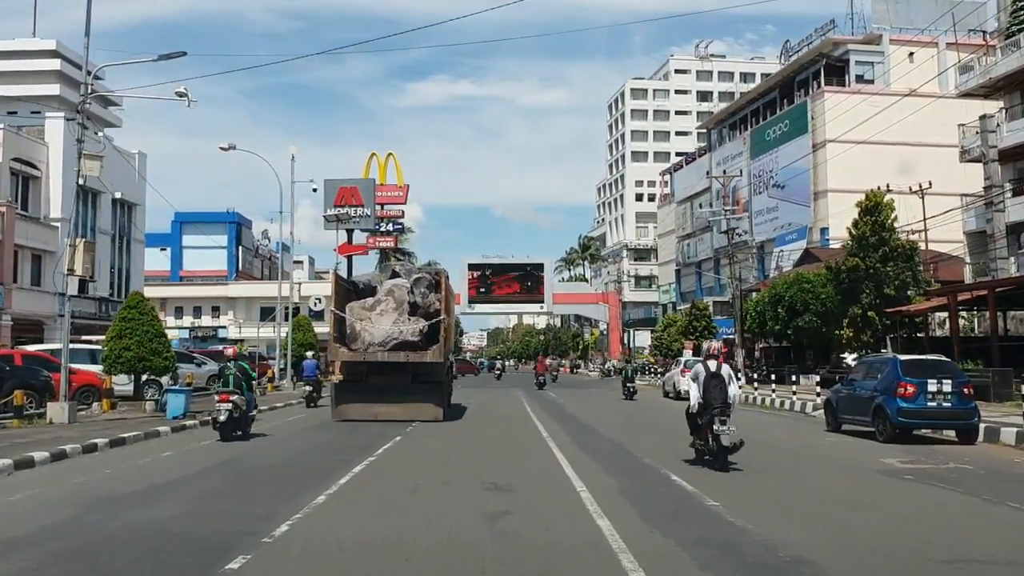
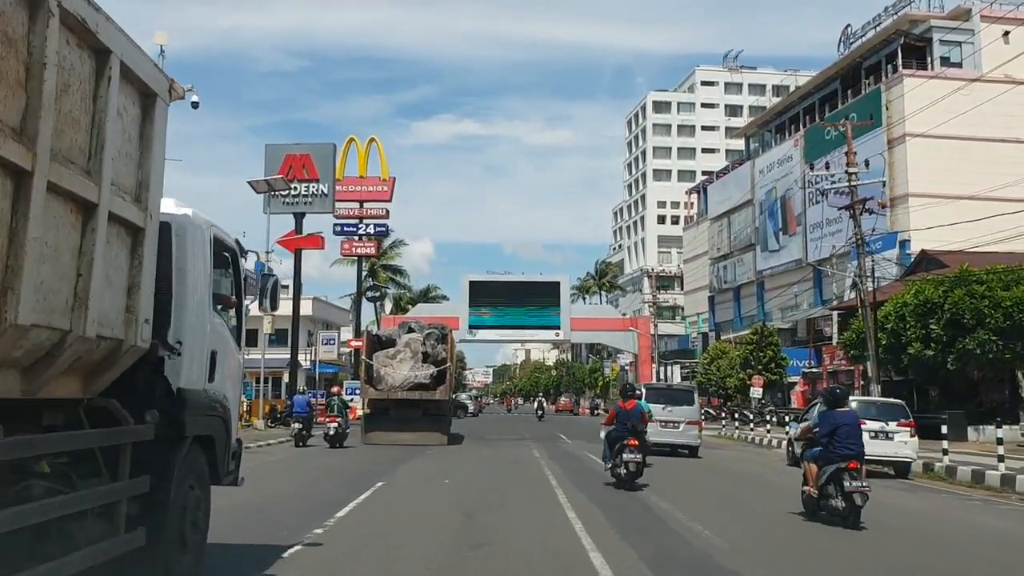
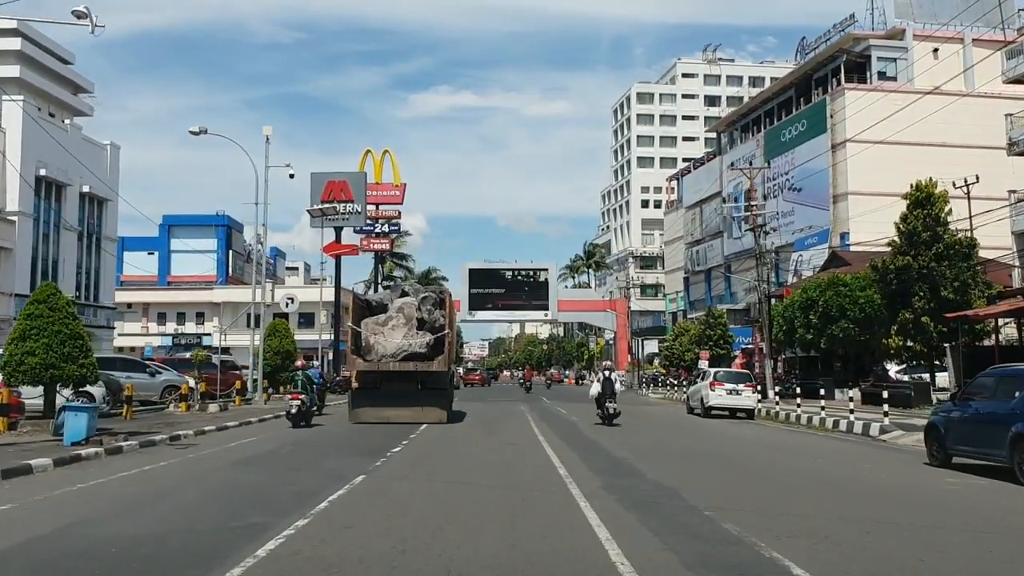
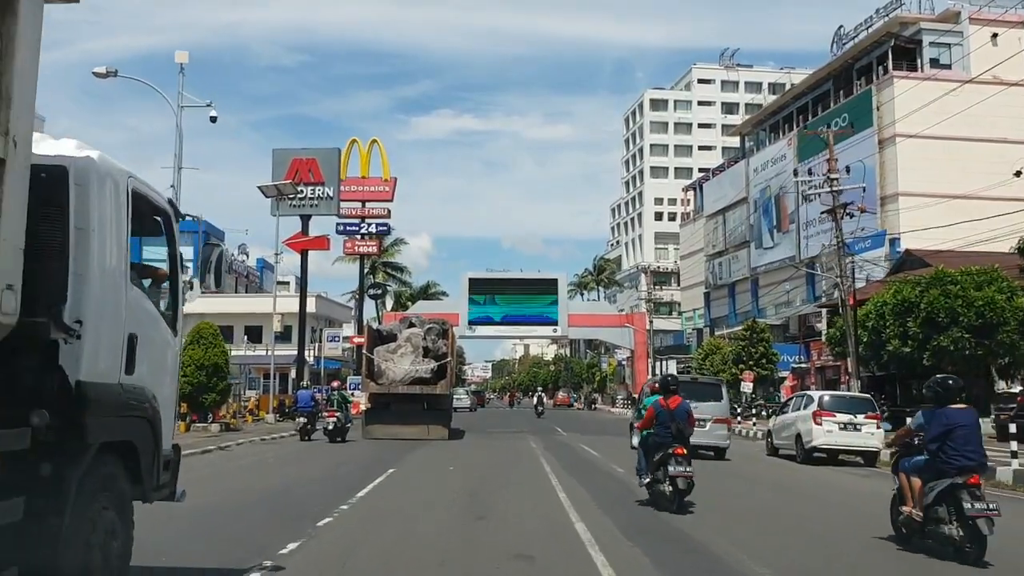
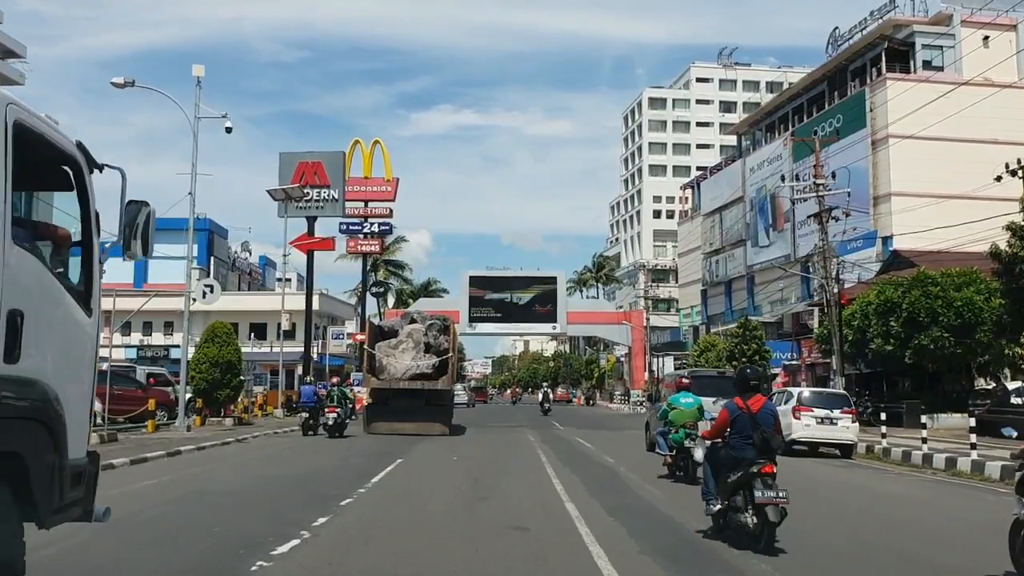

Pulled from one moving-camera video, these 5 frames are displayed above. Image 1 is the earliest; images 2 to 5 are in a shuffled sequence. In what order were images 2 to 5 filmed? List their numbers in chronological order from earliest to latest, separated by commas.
3, 5, 4, 2
